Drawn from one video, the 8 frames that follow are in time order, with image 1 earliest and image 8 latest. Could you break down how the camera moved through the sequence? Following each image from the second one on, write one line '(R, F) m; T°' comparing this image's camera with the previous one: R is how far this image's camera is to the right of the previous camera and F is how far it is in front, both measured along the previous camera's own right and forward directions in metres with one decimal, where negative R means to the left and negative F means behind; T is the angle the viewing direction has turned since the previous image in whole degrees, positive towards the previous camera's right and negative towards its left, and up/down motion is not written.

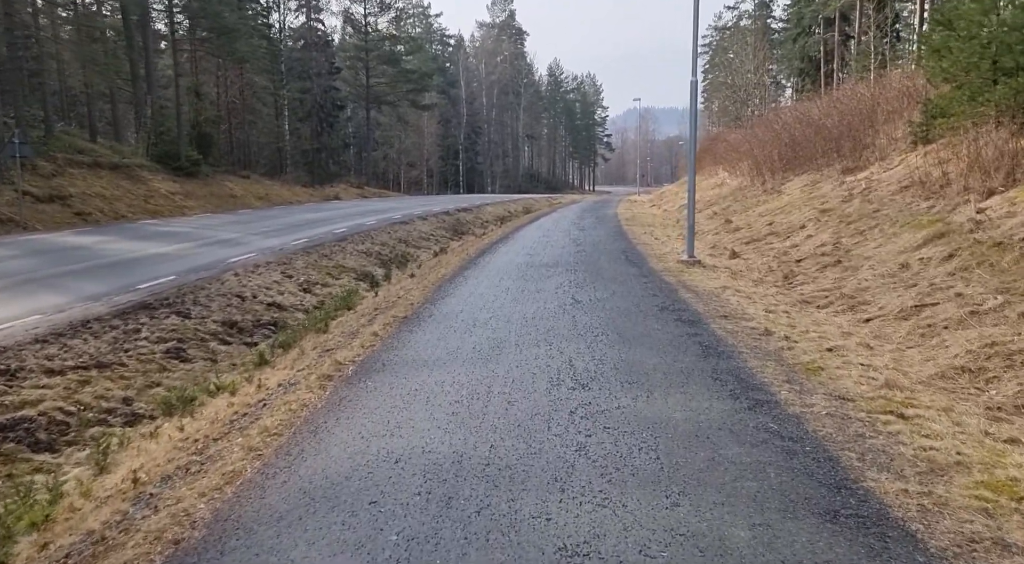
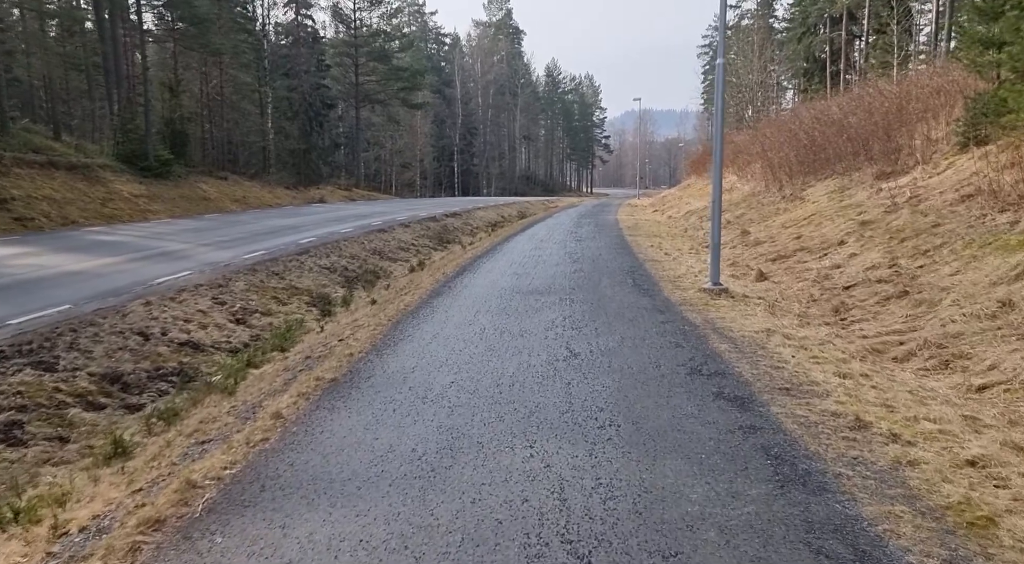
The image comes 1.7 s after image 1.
(+0.2, +2.3) m; 0°
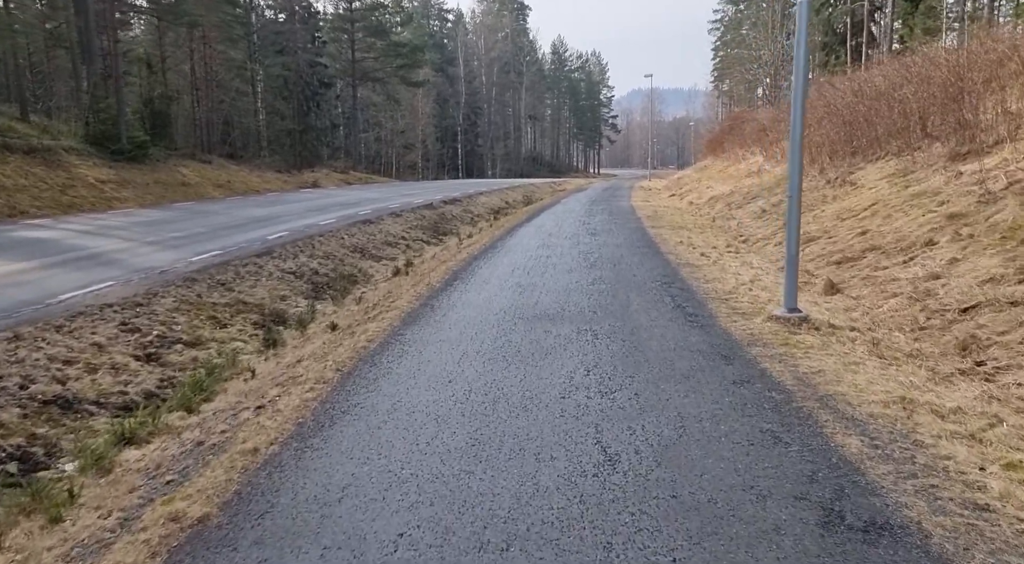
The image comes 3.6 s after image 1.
(0.0, +2.5) m; 0°
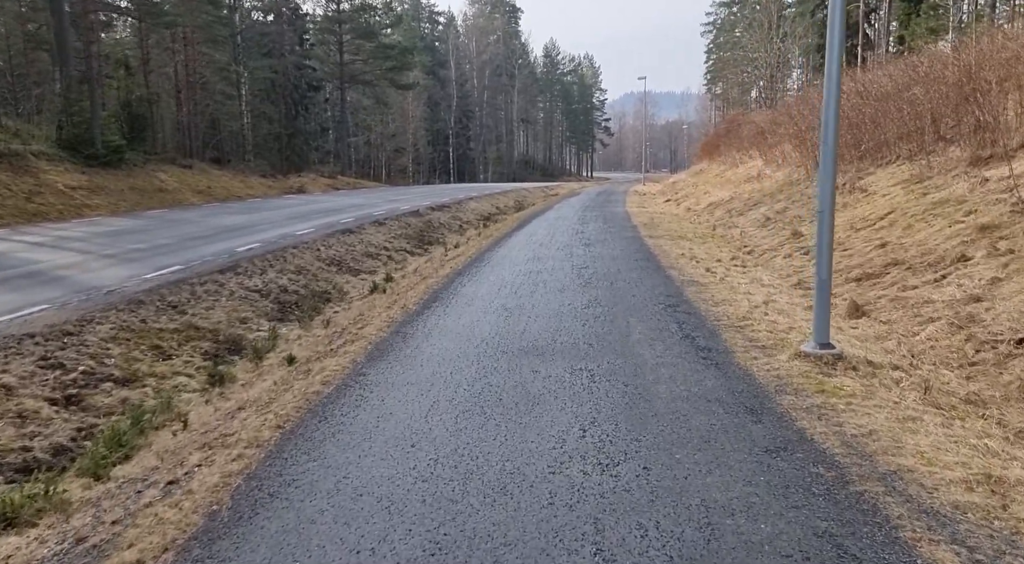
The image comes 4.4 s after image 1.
(+0.1, +1.1) m; 0°
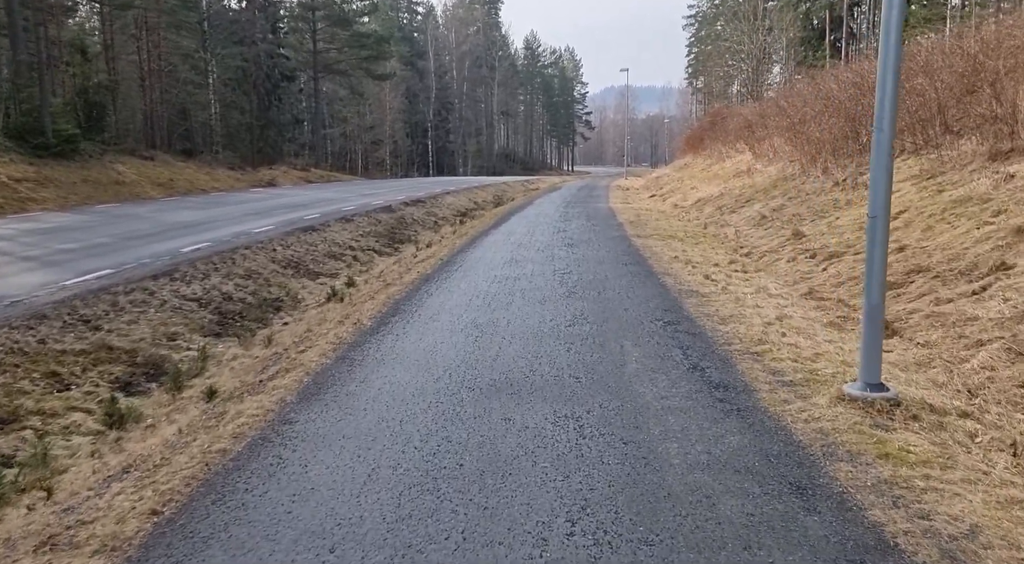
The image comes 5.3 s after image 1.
(+0.1, +1.3) m; +1°
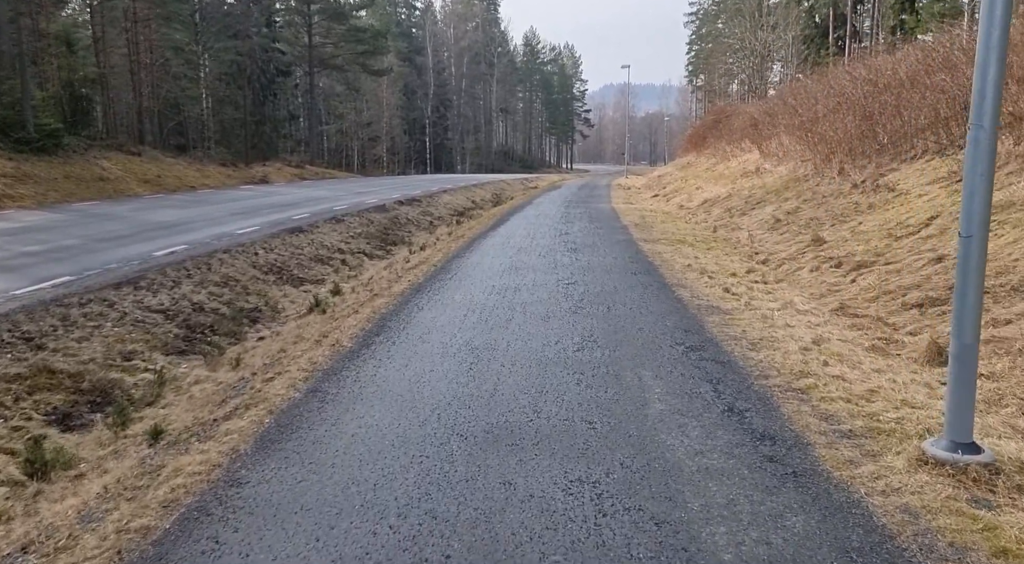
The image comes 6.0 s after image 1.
(0.0, +0.9) m; 0°
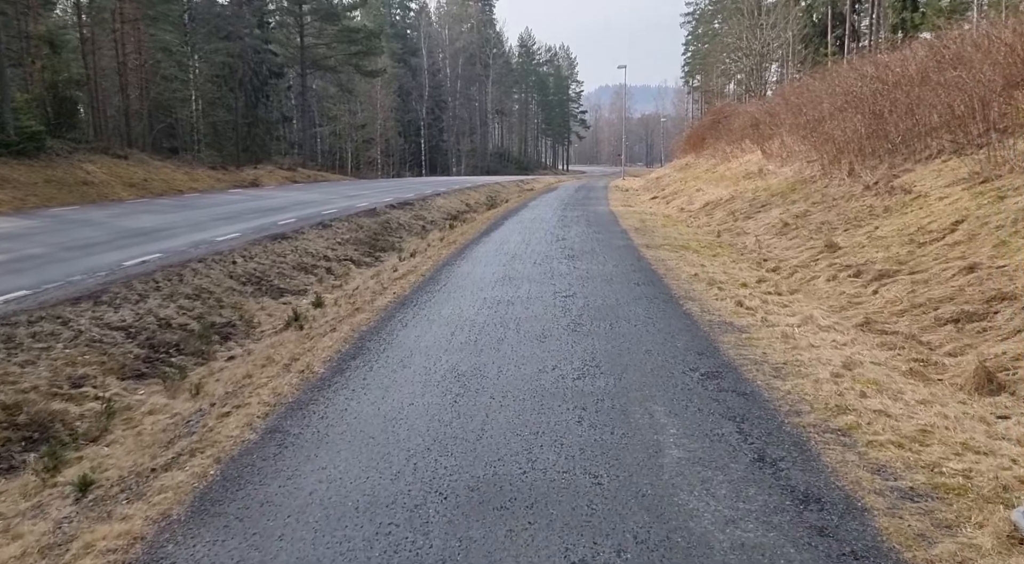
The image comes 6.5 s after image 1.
(0.0, +0.7) m; 0°
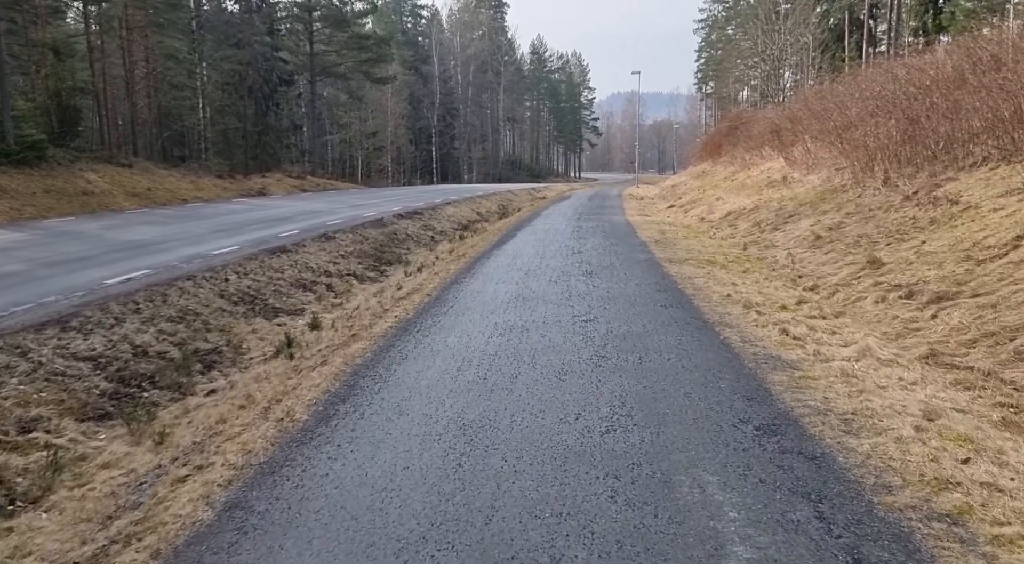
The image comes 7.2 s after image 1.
(0.0, +0.9) m; -1°
